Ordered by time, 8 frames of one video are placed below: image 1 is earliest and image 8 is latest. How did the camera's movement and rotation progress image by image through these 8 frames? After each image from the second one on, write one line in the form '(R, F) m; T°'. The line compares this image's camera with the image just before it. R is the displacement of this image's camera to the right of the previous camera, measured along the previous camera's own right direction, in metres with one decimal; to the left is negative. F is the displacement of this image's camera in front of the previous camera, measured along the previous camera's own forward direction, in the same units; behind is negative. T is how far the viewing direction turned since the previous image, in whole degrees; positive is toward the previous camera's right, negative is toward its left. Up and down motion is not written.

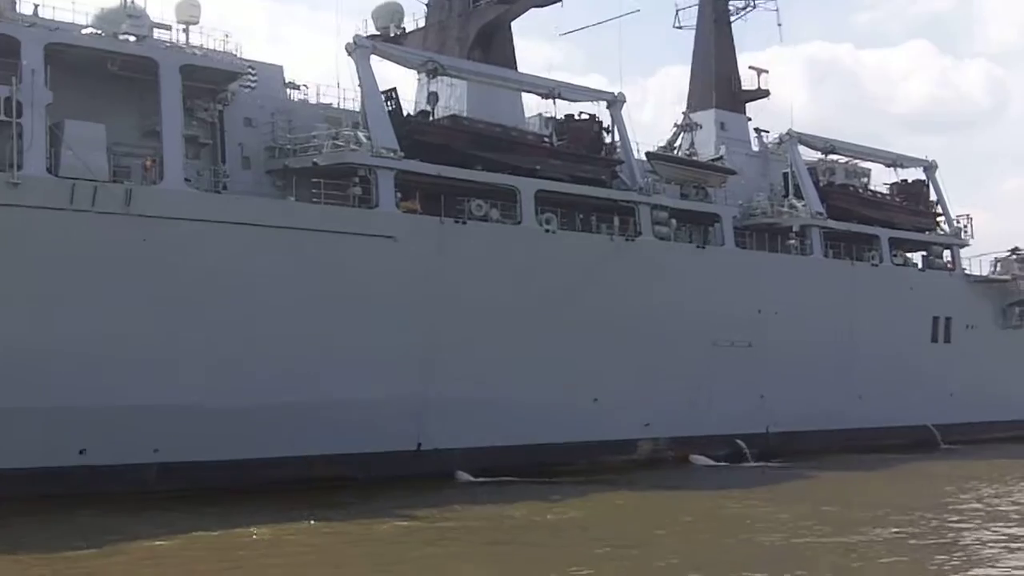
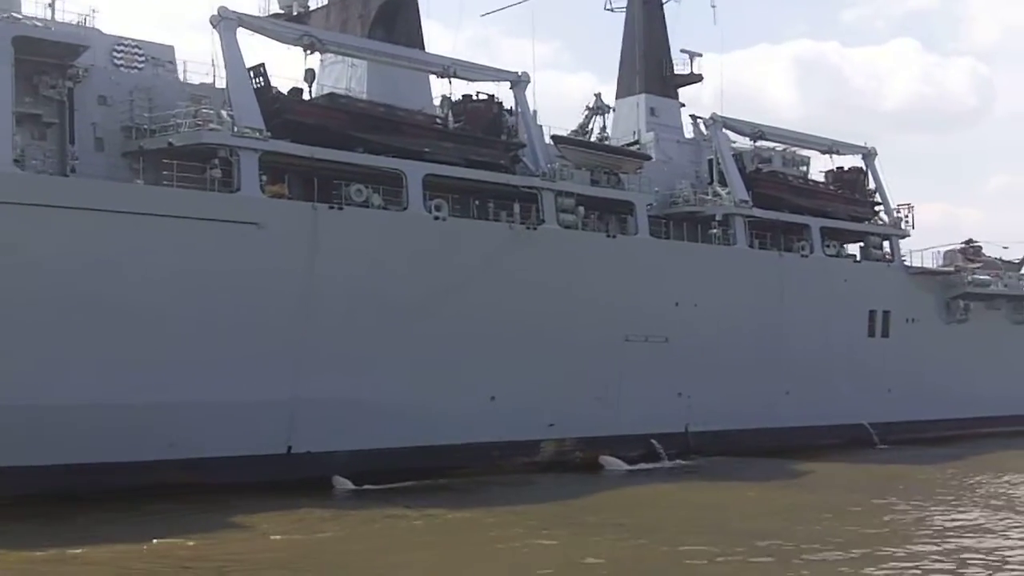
(+1.0, +0.9) m; 0°
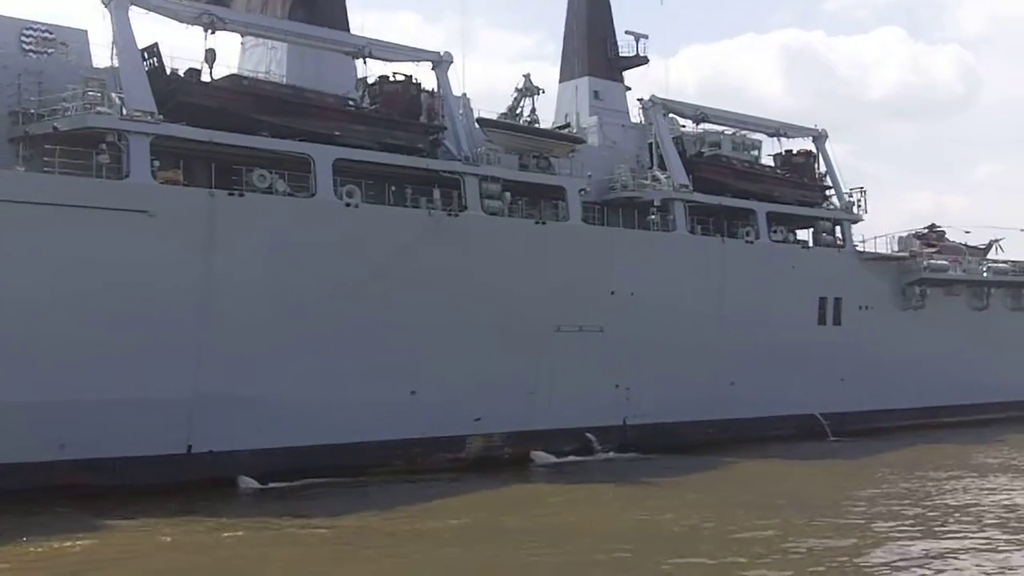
(+0.7, +0.6) m; 0°
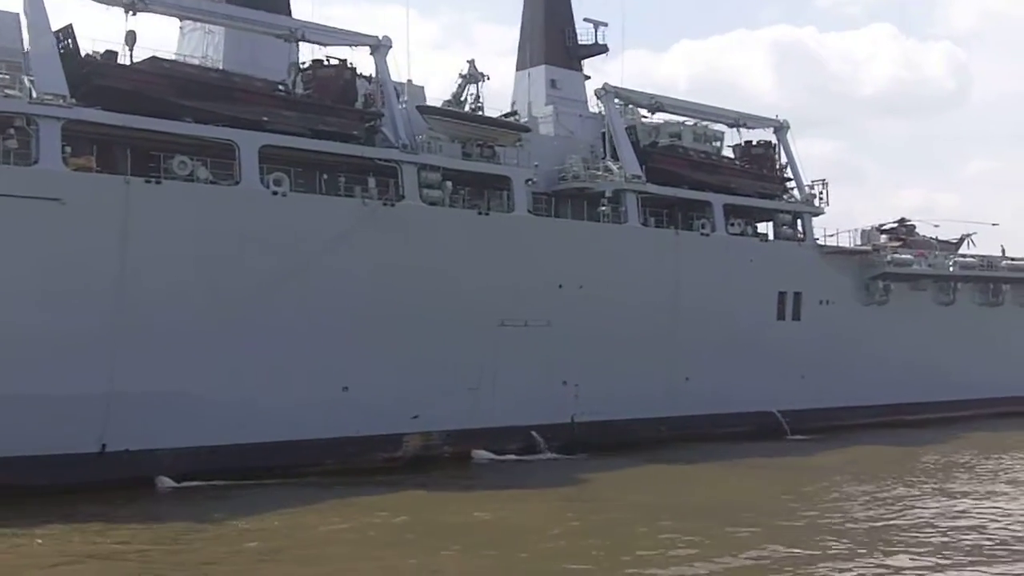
(+0.5, +0.5) m; 0°
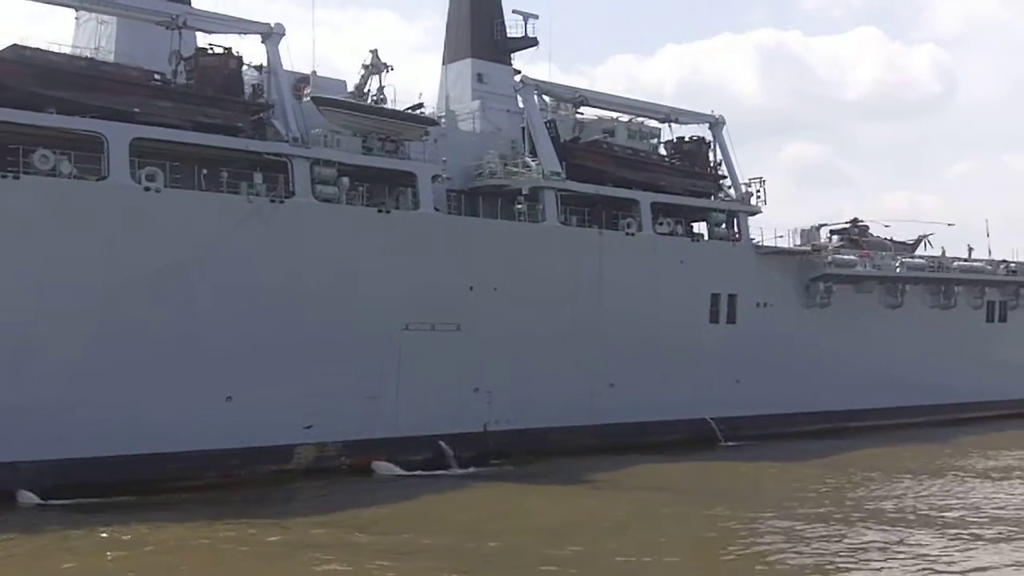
(+0.9, +0.7) m; 0°
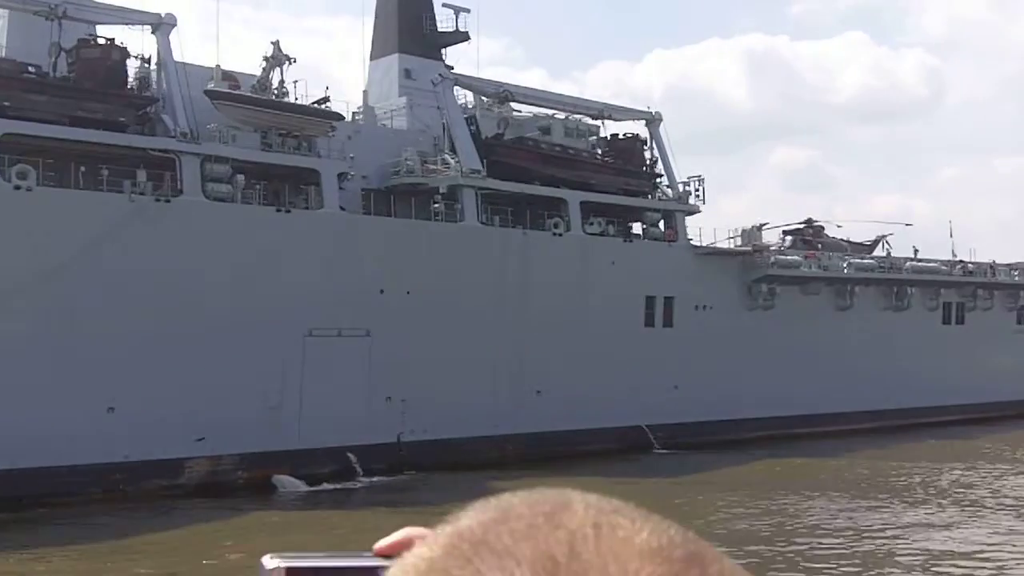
(+0.8, +0.6) m; 0°
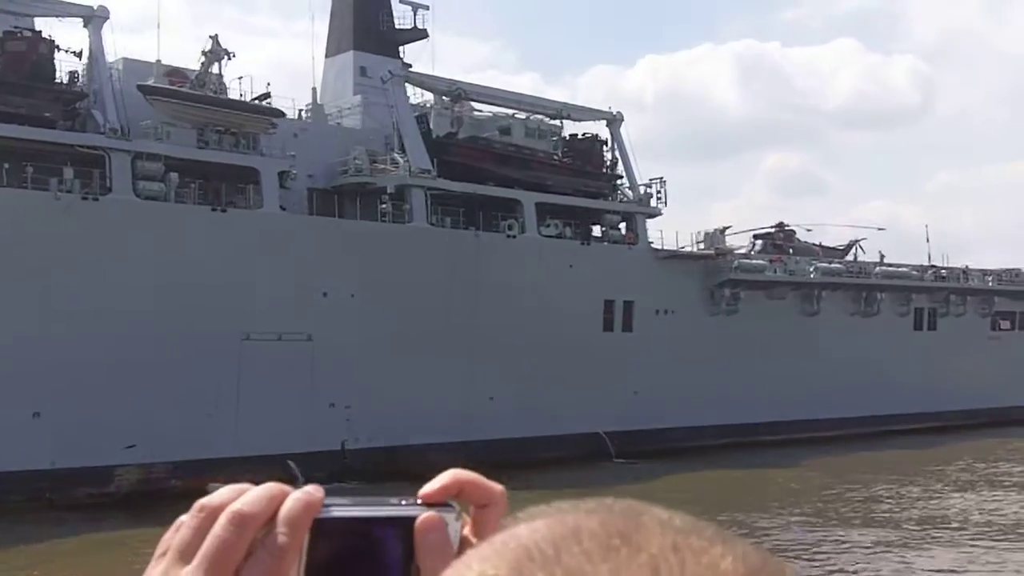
(+0.4, +0.4) m; 0°
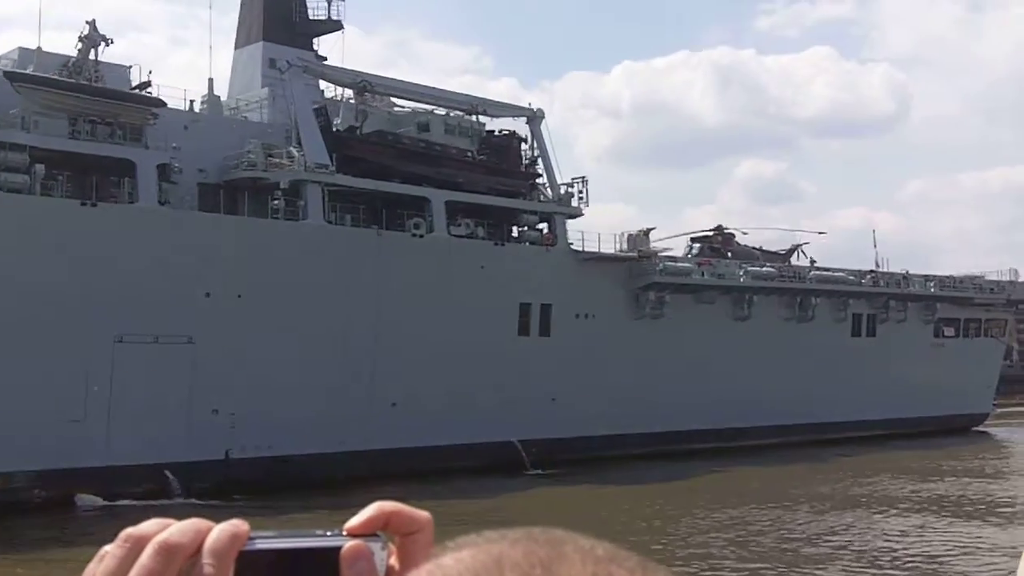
(+0.7, +0.6) m; +1°
